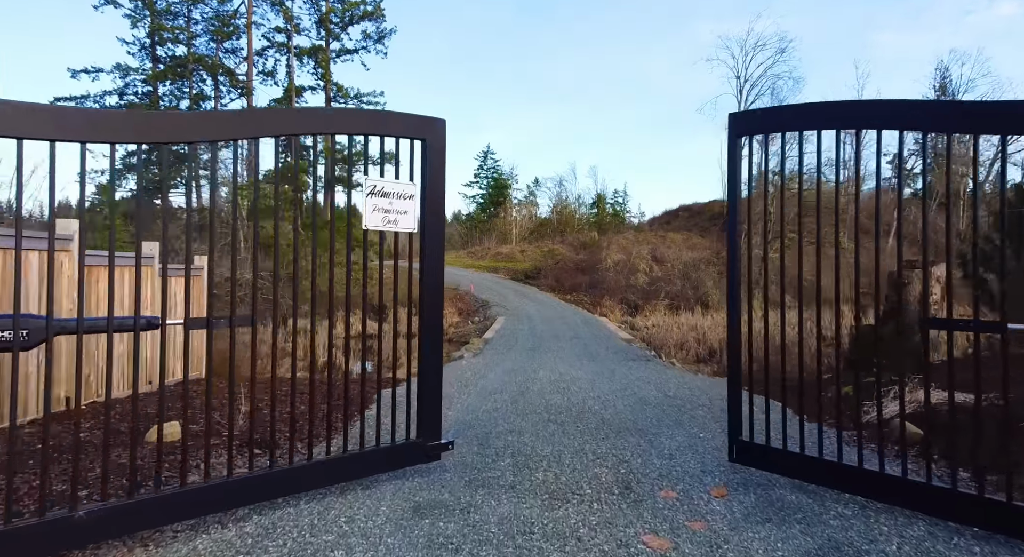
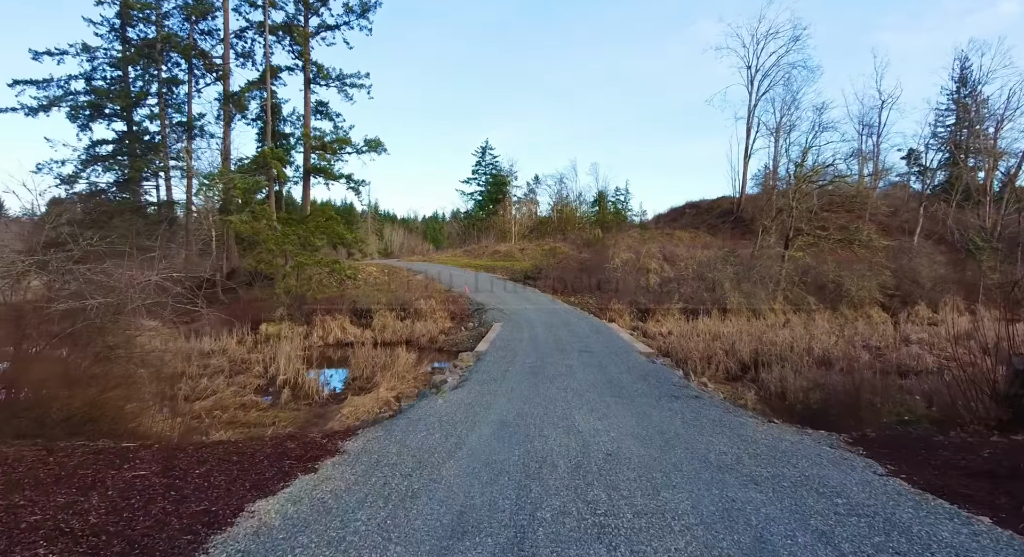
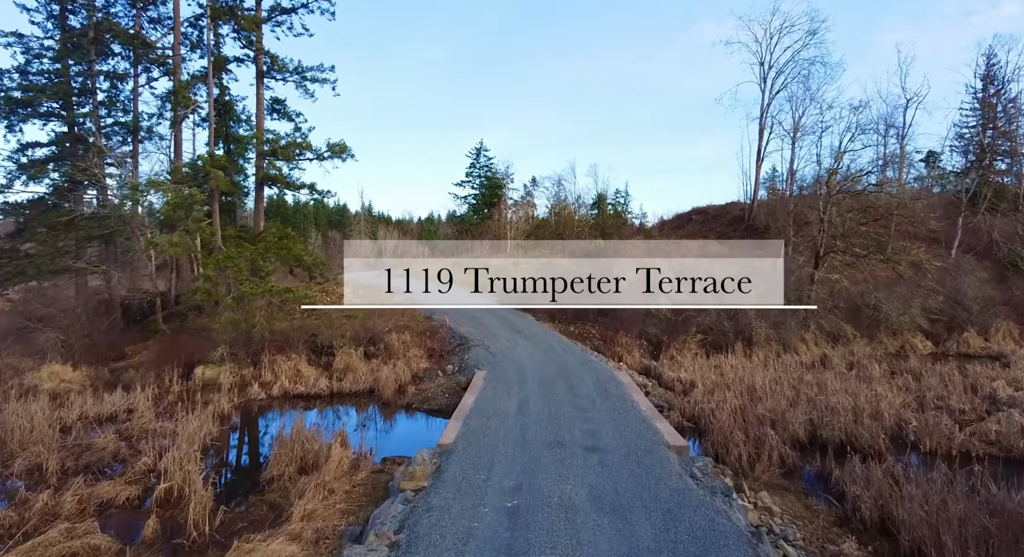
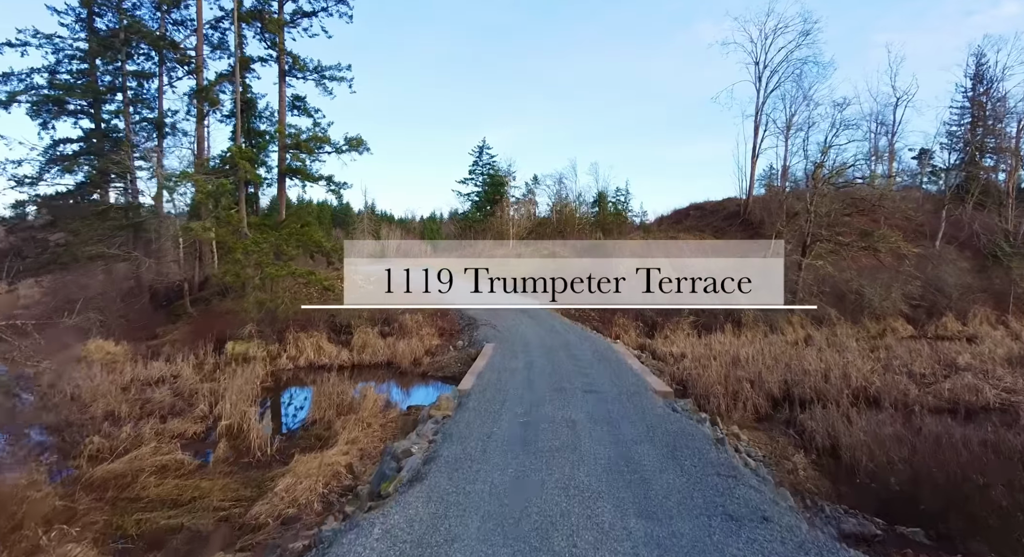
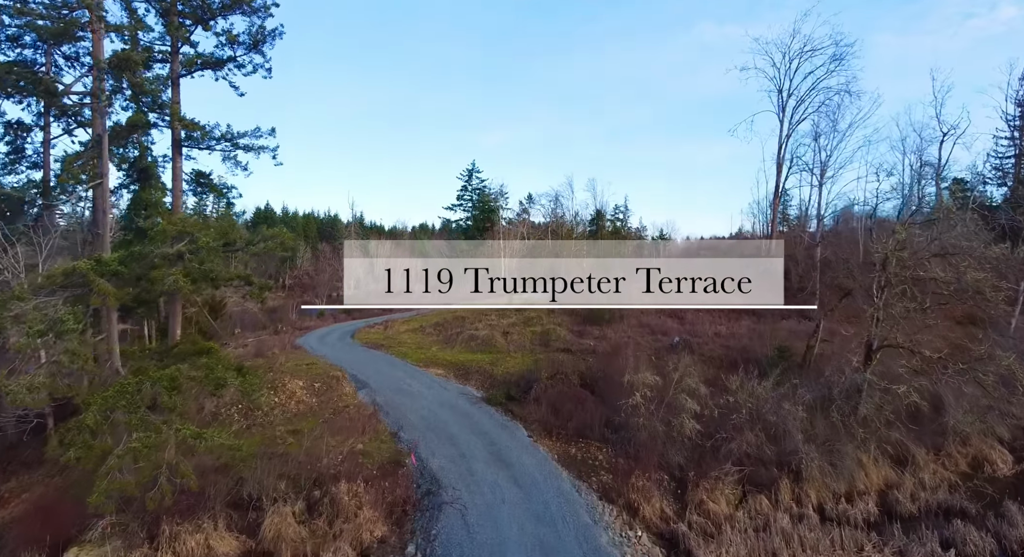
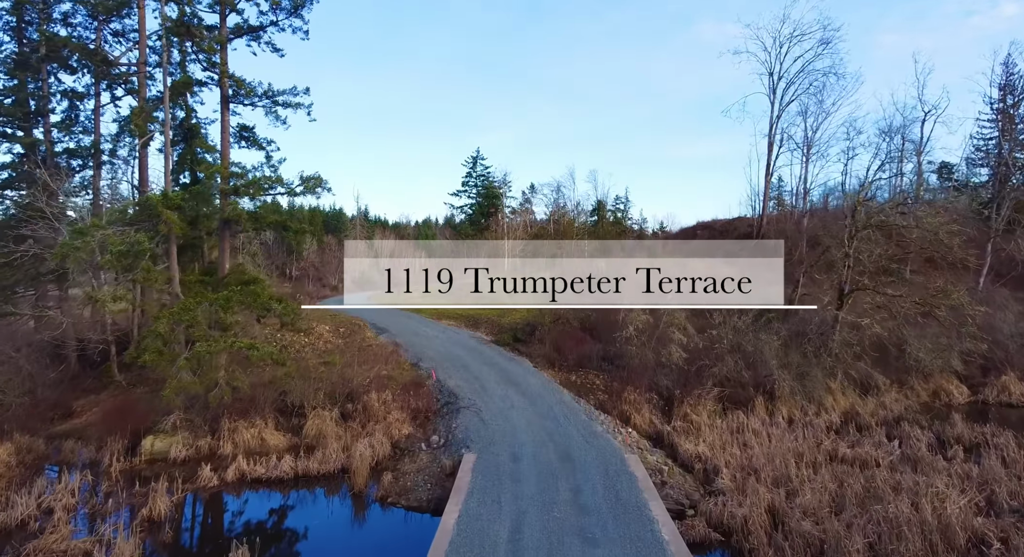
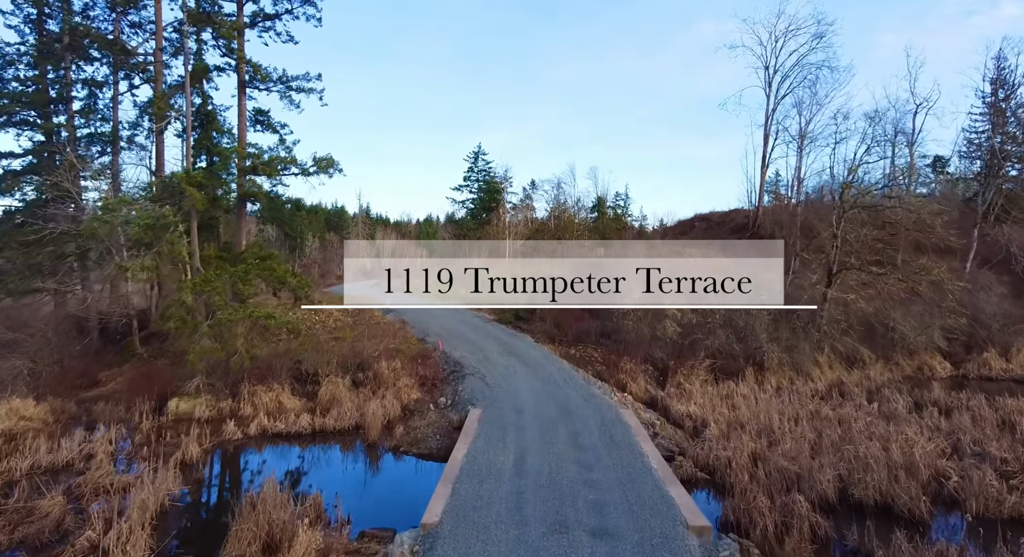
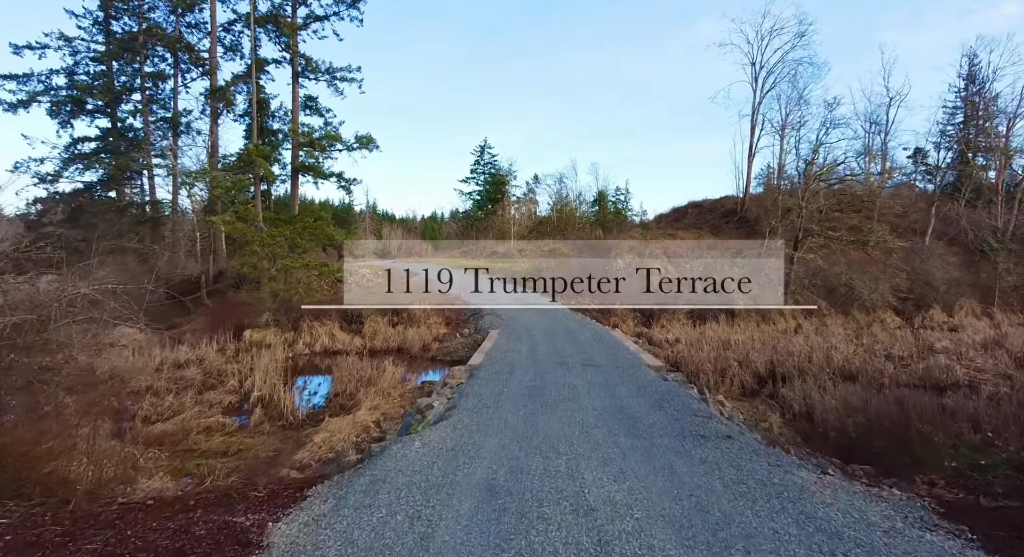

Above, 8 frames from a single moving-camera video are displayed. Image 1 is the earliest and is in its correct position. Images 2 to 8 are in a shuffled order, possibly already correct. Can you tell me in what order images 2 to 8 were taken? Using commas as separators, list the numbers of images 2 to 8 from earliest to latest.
2, 8, 4, 3, 7, 6, 5
